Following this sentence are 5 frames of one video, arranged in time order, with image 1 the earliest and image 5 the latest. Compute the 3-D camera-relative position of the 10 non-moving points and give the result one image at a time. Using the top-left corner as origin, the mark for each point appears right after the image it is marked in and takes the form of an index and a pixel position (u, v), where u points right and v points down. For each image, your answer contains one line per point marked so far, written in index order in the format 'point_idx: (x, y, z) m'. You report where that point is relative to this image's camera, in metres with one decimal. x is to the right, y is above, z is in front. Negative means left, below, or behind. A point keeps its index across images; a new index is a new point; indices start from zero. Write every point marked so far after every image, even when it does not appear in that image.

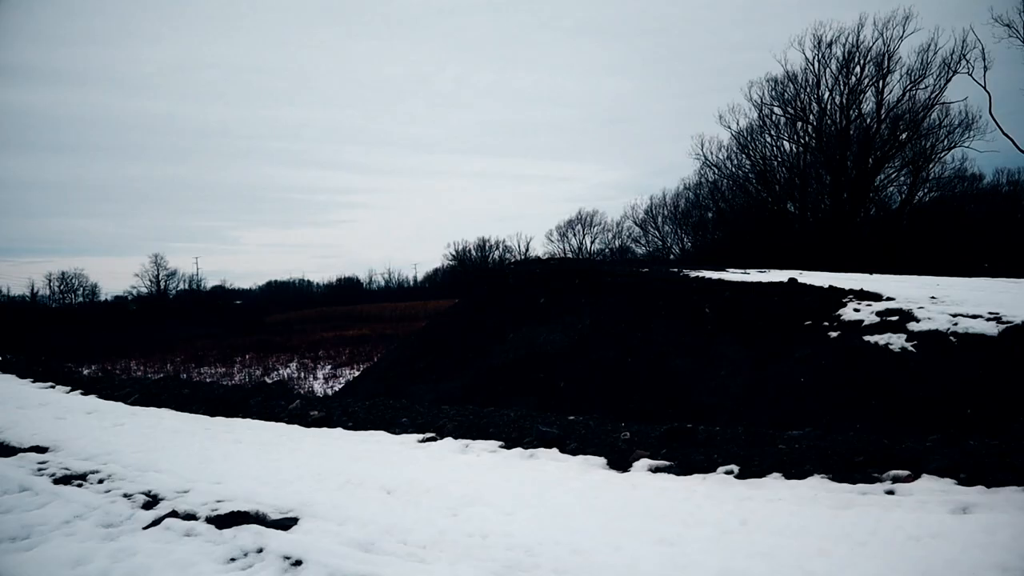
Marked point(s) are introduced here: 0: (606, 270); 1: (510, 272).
0: (+1.5, +0.4, +10.9) m
1: (-0.1, +0.4, +12.0) m
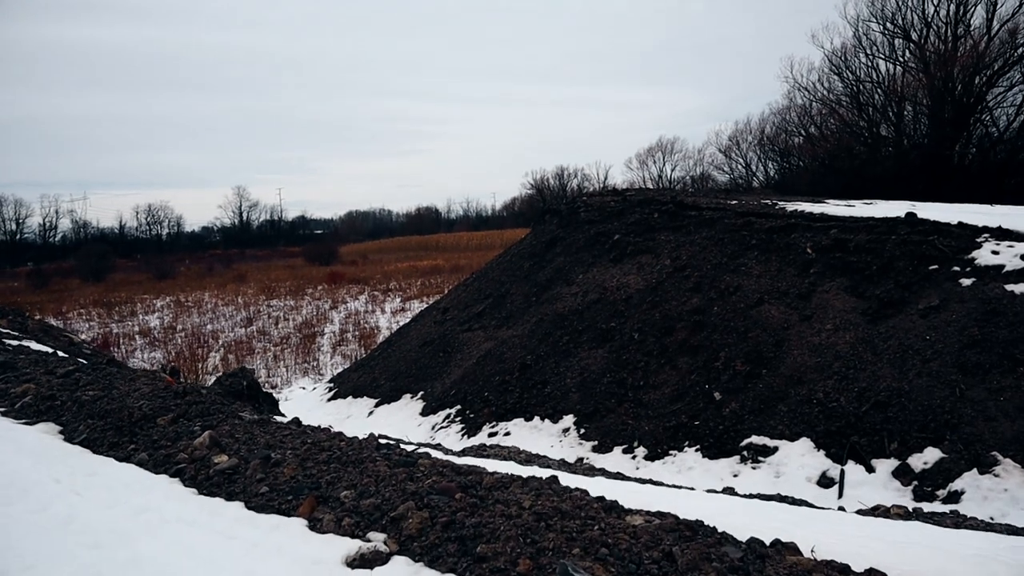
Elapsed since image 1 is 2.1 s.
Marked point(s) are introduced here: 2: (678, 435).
0: (+2.4, +1.2, +9.5) m
1: (+1.0, +1.4, +10.8) m
2: (+1.5, -1.3, +6.1) m
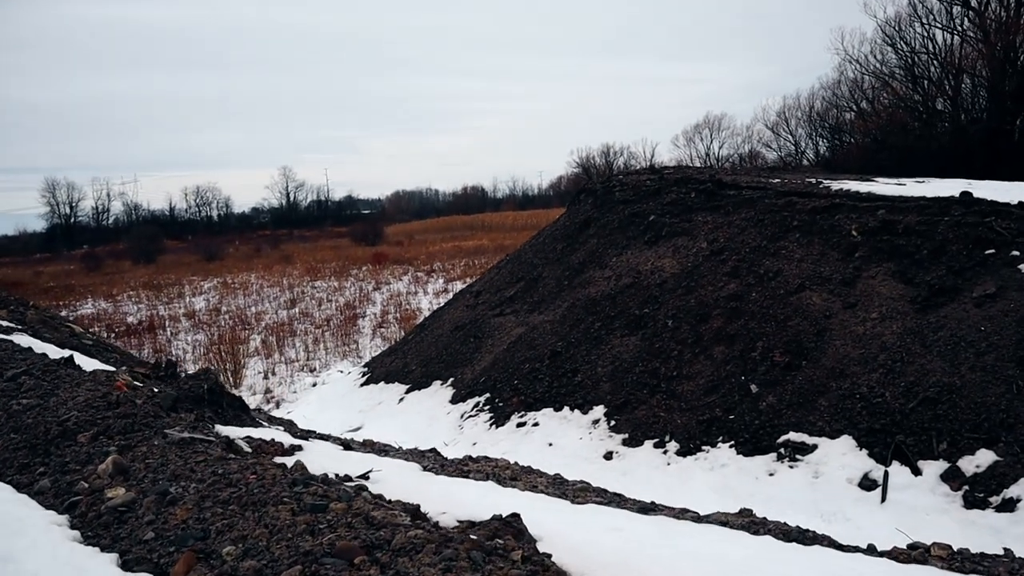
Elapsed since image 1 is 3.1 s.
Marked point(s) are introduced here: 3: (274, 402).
0: (+2.9, +1.4, +9.1) m
1: (+1.5, +1.6, +10.5) m
2: (+1.7, -1.2, +5.9) m
3: (-3.4, -1.7, +9.8) m
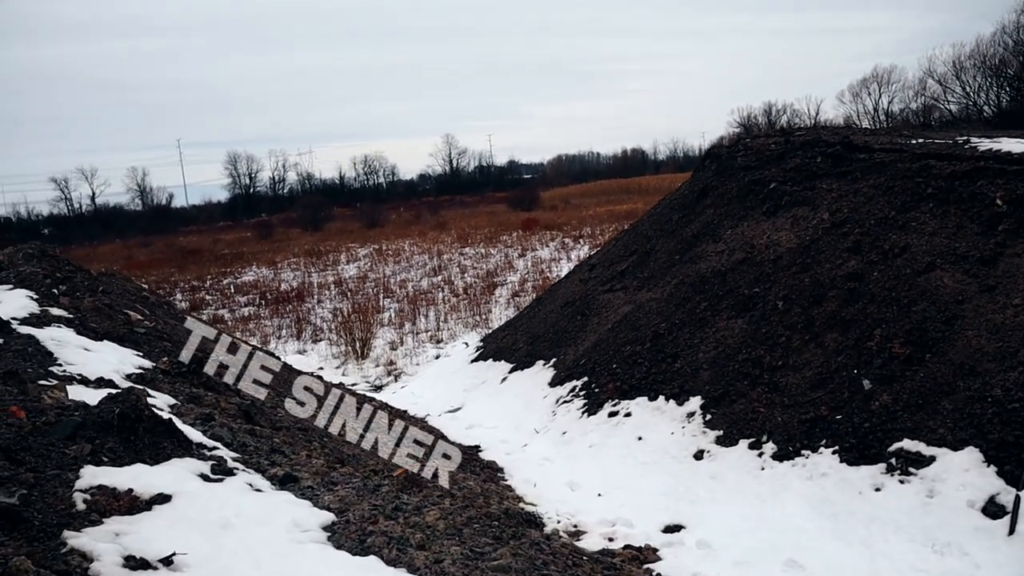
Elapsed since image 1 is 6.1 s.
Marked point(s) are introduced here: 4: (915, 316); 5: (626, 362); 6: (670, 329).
0: (+4.2, +1.7, +8.0) m
1: (+3.2, +2.0, +9.6) m
2: (+2.3, -1.1, +5.3) m
3: (-1.7, -1.3, +10.2) m
4: (+3.3, -0.3, +5.5) m
5: (+1.2, -0.8, +7.3) m
6: (+1.7, -0.4, +7.2) m
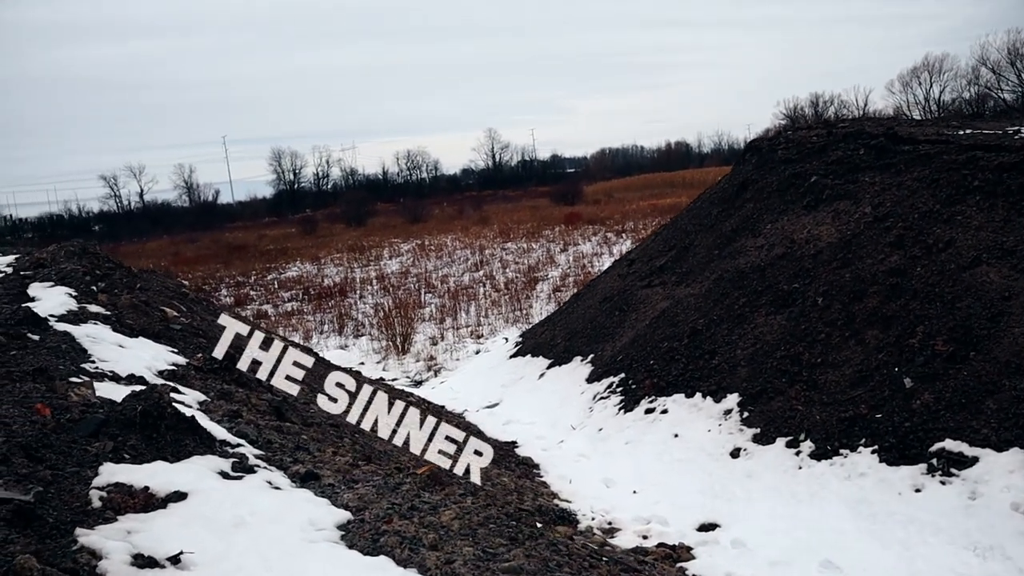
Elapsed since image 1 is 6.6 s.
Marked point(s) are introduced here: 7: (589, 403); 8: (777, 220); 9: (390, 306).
0: (+4.6, +1.7, +7.7) m
1: (+3.8, +2.0, +9.4) m
2: (+2.6, -1.1, +5.1) m
3: (-1.2, -1.2, +10.4) m
4: (+3.6, -0.2, +5.3) m
5: (+1.6, -0.7, +7.2) m
6: (+2.0, -0.4, +7.1) m
7: (+0.8, -1.2, +7.4) m
8: (+3.1, +0.8, +8.0) m
9: (-2.4, -0.3, +13.3) m
